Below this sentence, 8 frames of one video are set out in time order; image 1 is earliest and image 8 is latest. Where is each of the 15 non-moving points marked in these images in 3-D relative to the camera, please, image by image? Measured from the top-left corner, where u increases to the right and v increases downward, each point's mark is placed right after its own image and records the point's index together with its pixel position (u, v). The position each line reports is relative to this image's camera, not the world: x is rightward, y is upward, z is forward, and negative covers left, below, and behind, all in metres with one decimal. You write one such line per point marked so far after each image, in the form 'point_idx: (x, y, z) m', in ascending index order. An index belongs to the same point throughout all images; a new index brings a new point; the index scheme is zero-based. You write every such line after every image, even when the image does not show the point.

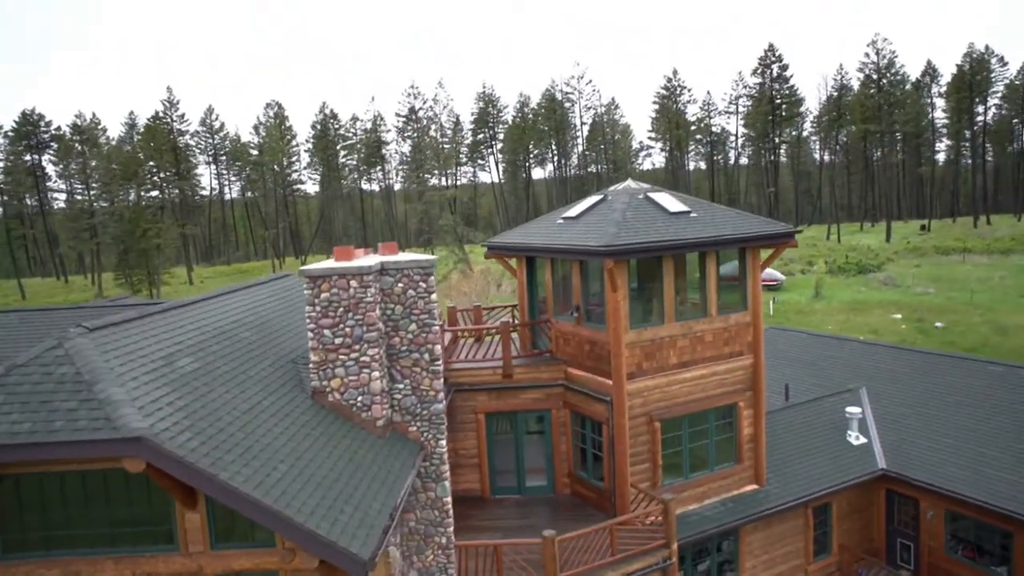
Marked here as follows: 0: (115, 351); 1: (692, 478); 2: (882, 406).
0: (-4.3, -0.7, +6.7) m
1: (+3.3, -3.5, +11.4) m
2: (+8.4, -2.6, +13.8) m
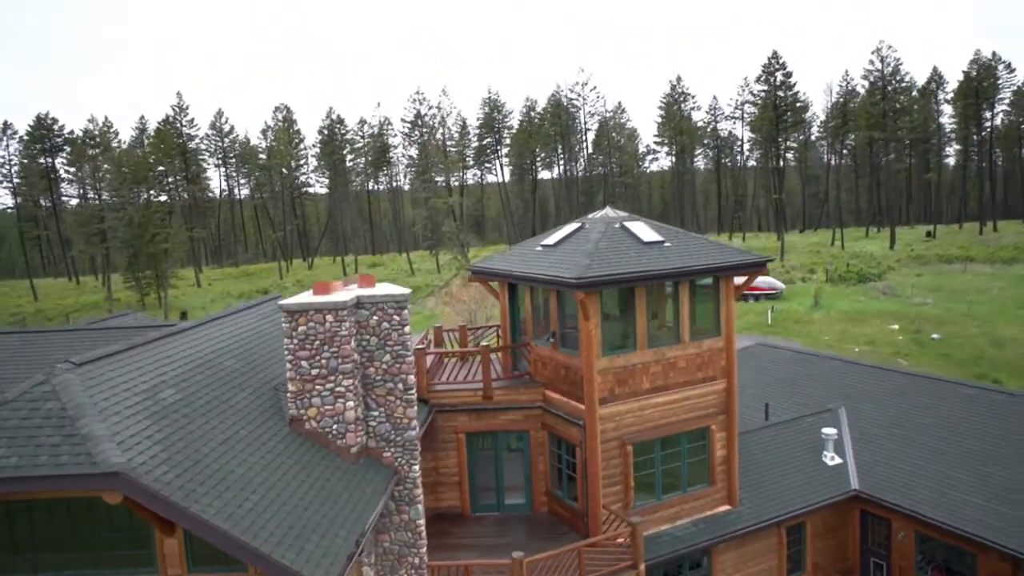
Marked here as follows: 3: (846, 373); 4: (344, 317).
0: (-4.8, -1.2, +7.2) m
1: (+2.9, -4.0, +11.7) m
2: (+8.0, -3.1, +14.1) m
3: (+8.8, -2.2, +16.3) m
4: (-2.4, -0.4, +8.7) m
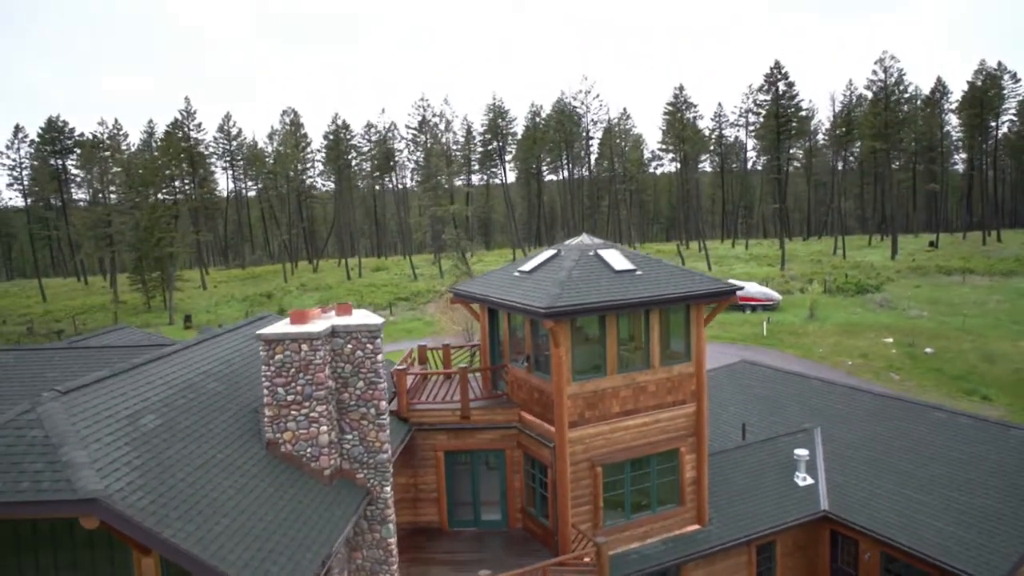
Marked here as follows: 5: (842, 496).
0: (-5.3, -1.6, +7.7) m
1: (+2.4, -4.5, +12.1) m
2: (+7.5, -3.7, +14.4) m
3: (+8.4, -2.8, +16.6) m
4: (-2.9, -0.9, +9.1) m
5: (+7.1, -4.4, +13.0) m
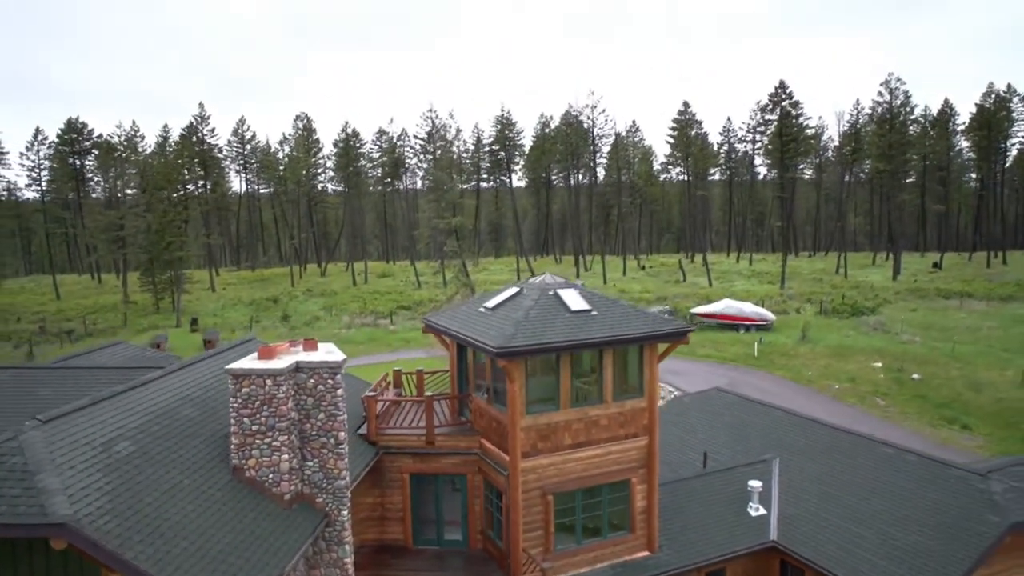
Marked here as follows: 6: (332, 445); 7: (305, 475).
0: (-6.2, -2.1, +8.5) m
1: (+1.5, -5.3, +12.8) m
2: (+6.7, -4.6, +15.0) m
3: (+7.7, -3.8, +17.2) m
4: (-3.7, -1.5, +9.9) m
5: (+6.2, -5.3, +13.6) m
6: (-3.0, -2.6, +10.3) m
7: (-3.5, -3.1, +10.3) m
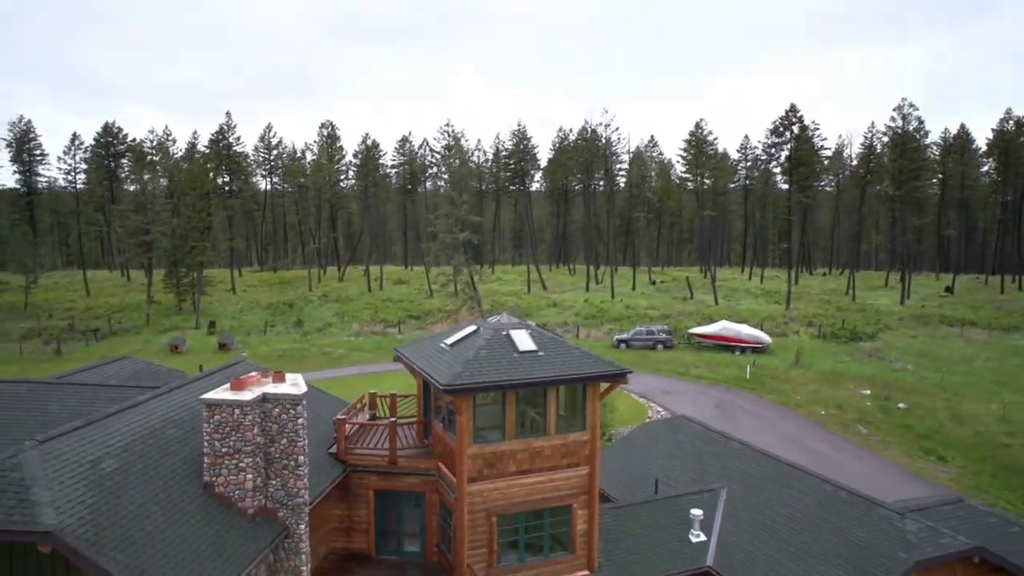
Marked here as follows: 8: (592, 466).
0: (-7.4, -2.8, +10.0) m
1: (+0.3, -6.2, +14.0) m
2: (+5.7, -5.7, +16.0) m
3: (+6.7, -4.9, +18.1) m
4: (-4.9, -2.3, +11.3) m
5: (+5.1, -6.3, +14.6) m
6: (-4.2, -3.4, +11.7) m
7: (-4.7, -3.9, +11.7) m
8: (+1.8, -4.1, +14.2) m
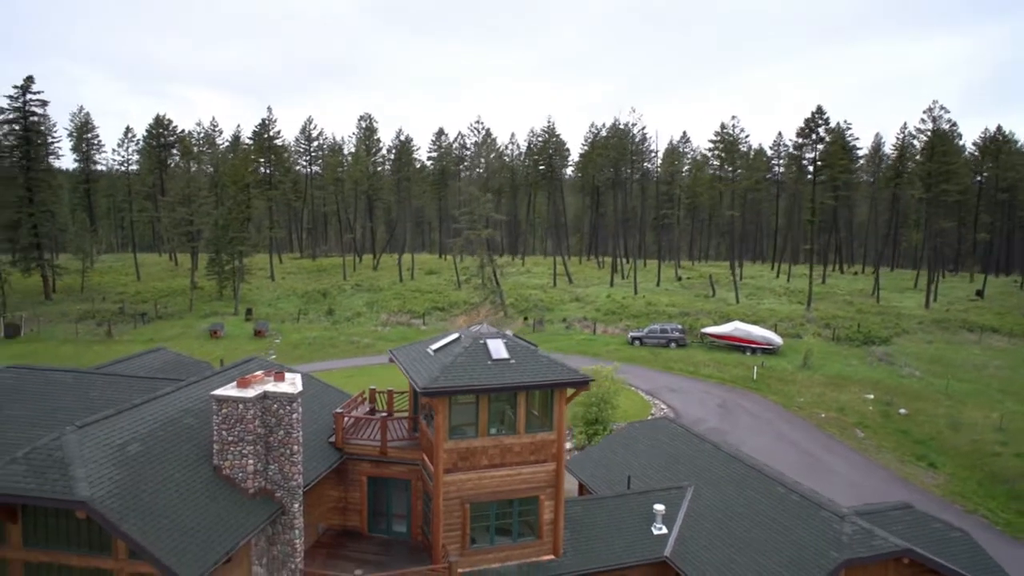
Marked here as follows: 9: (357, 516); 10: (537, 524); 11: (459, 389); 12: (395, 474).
0: (-8.3, -3.0, +12.1) m
1: (-0.4, -6.5, +15.7) m
2: (+5.1, -6.1, +17.3) m
3: (+6.3, -5.3, +19.4) m
4: (-5.6, -2.5, +13.3) m
5: (+4.4, -6.7, +16.0) m
6: (-5.0, -3.7, +13.7) m
7: (-5.4, -4.2, +13.7) m
8: (+1.2, -4.4, +15.7) m
9: (-4.2, -6.3, +17.0) m
10: (+0.7, -6.1, +15.8) m
11: (-1.2, -2.3, +14.3) m
12: (-3.2, -5.0, +16.6) m
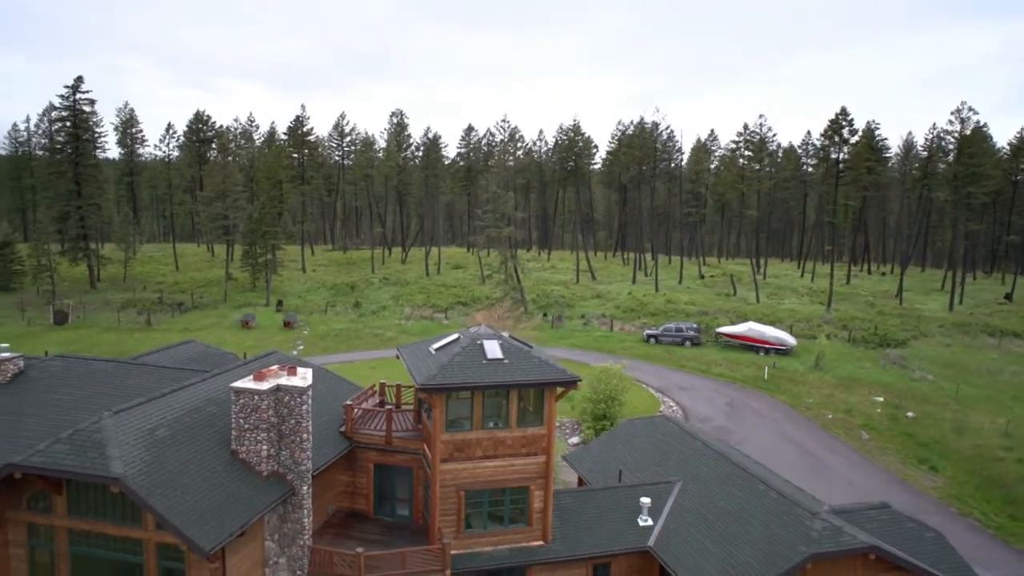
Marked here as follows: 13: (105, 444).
0: (-8.7, -3.1, +13.8) m
1: (-0.6, -6.6, +16.9) m
2: (+4.9, -6.3, +18.3) m
3: (+6.2, -5.5, +20.3) m
4: (-5.9, -2.6, +14.8) m
5: (+4.2, -6.9, +17.0) m
6: (-5.2, -3.8, +15.1) m
7: (-5.7, -4.2, +15.2) m
8: (+1.0, -4.6, +16.9) m
9: (-4.4, -6.4, +18.5) m
10: (+0.4, -6.2, +17.1) m
11: (-1.5, -2.5, +15.6) m
12: (-3.3, -5.1, +18.0) m
13: (-8.6, -3.3, +13.0) m
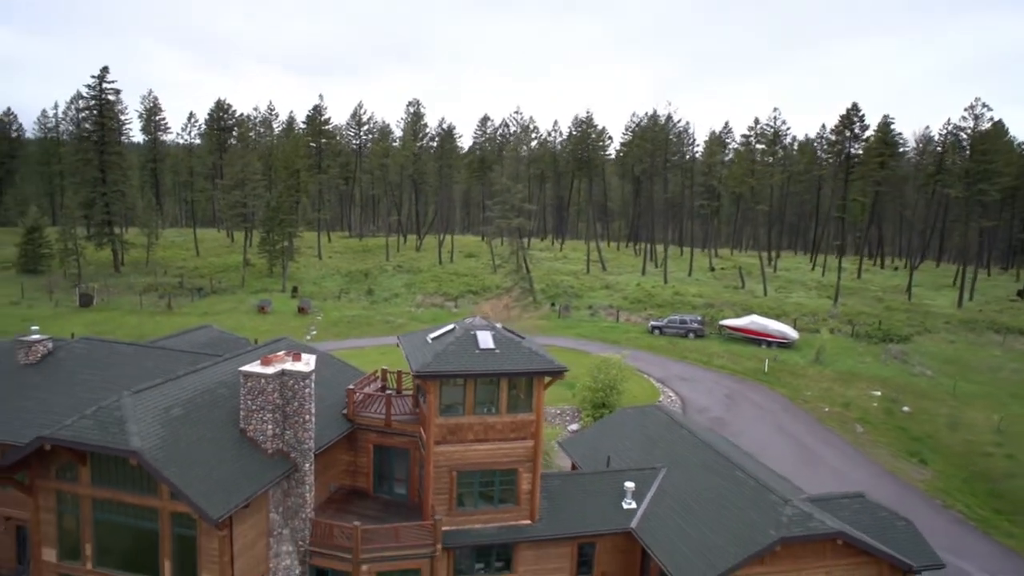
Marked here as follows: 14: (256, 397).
0: (-9.0, -2.9, +15.0) m
1: (-0.9, -6.4, +18.0) m
2: (+4.7, -6.1, +19.3) m
3: (+6.0, -5.3, +21.2) m
4: (-6.2, -2.4, +16.0) m
5: (+3.9, -6.8, +18.0) m
6: (-5.6, -3.5, +16.3) m
7: (-6.1, -4.0, +16.4) m
8: (+0.7, -4.4, +17.9) m
9: (-4.7, -6.1, +19.7) m
10: (+0.1, -6.0, +18.1) m
11: (-1.8, -2.3, +16.6) m
12: (-3.6, -4.8, +19.2) m
13: (-9.0, -3.1, +14.3) m
14: (-6.7, -2.8, +16.1) m
